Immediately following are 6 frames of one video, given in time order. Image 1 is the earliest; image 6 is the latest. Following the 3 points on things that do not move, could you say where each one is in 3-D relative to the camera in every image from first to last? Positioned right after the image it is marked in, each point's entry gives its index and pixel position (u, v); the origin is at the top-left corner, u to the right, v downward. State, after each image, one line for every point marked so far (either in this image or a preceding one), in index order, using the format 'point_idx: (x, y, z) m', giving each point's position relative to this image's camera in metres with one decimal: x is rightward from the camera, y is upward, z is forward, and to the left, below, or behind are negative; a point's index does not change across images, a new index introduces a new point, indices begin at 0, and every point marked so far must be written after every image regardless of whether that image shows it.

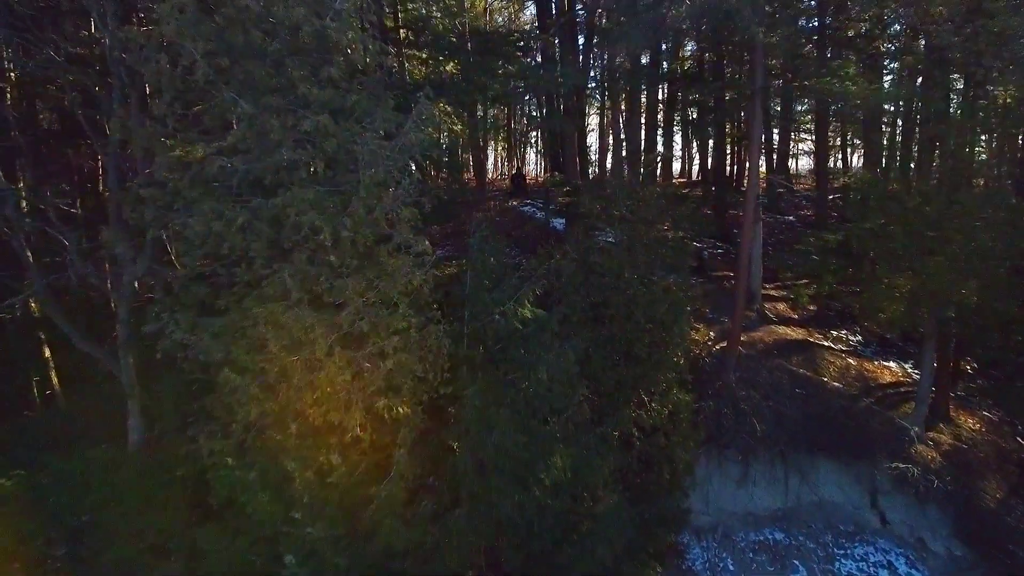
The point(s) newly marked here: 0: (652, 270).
0: (+1.4, +0.2, +9.5) m
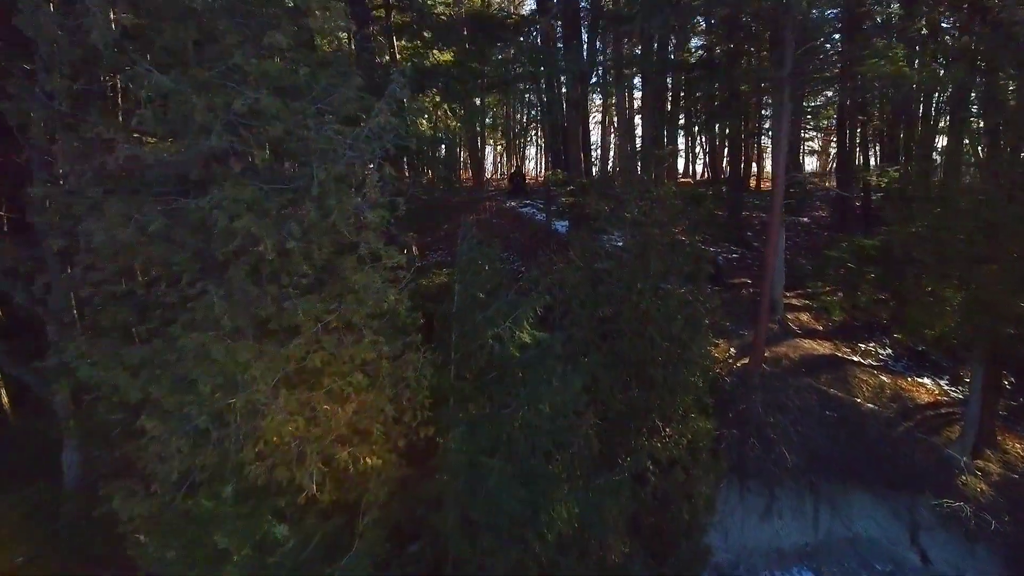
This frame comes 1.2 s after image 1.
0: (+1.3, +0.1, +8.4) m
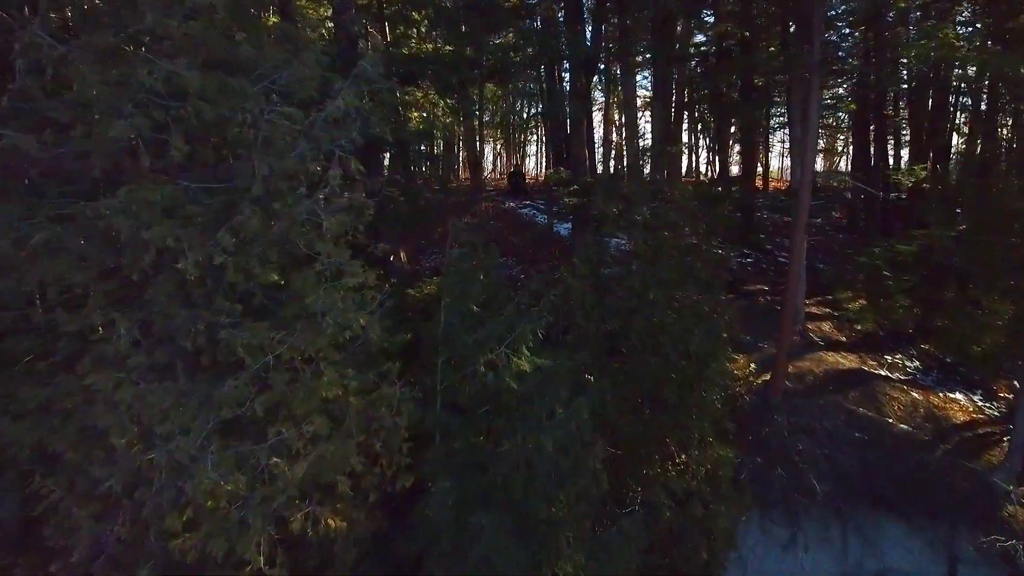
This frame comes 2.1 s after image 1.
0: (+1.3, 0.0, +7.5) m
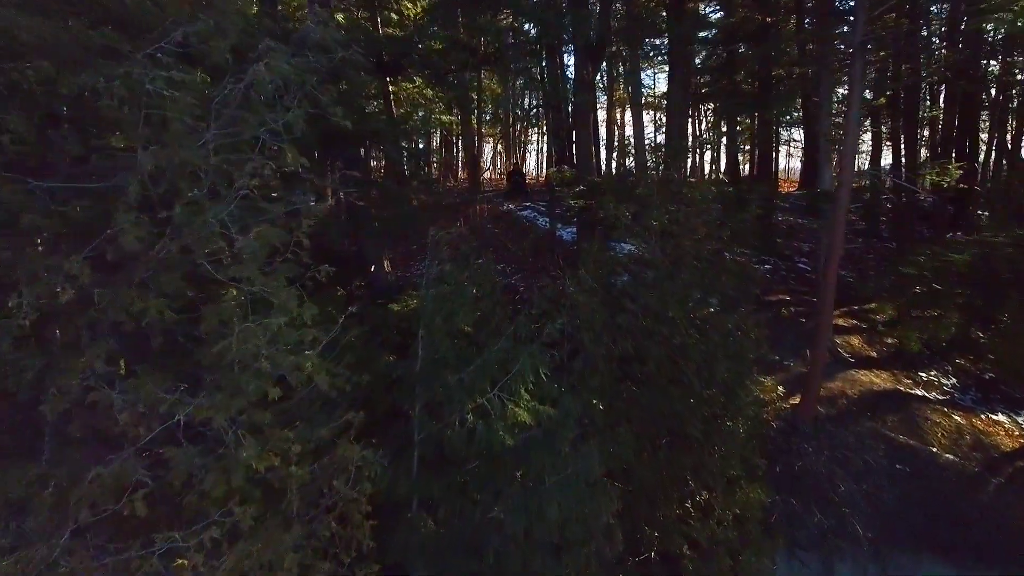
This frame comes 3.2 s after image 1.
0: (+1.3, -0.1, +6.5) m
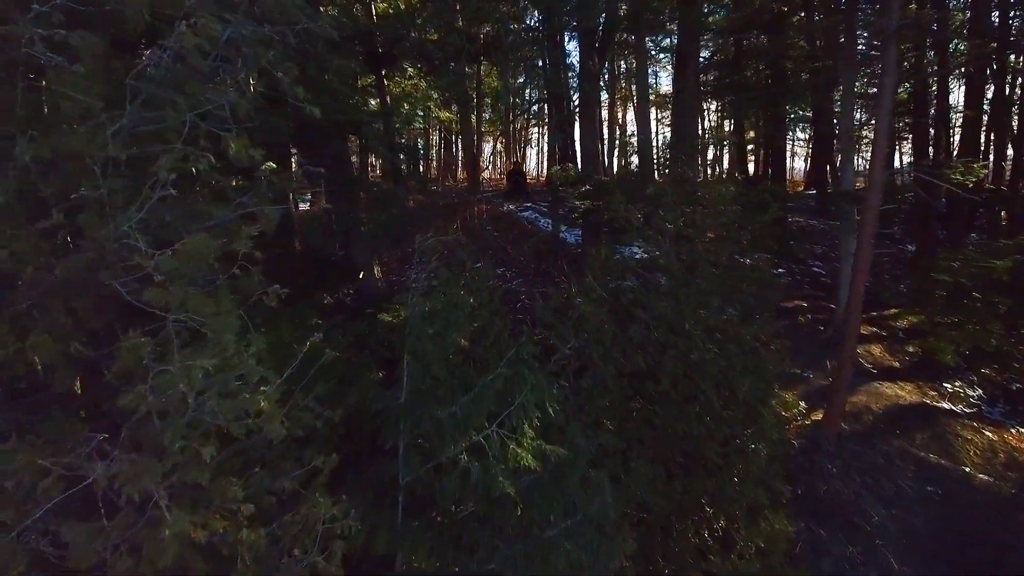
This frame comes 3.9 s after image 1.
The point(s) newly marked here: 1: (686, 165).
0: (+1.3, -0.2, +6.0) m
1: (+1.2, +0.9, +6.6) m
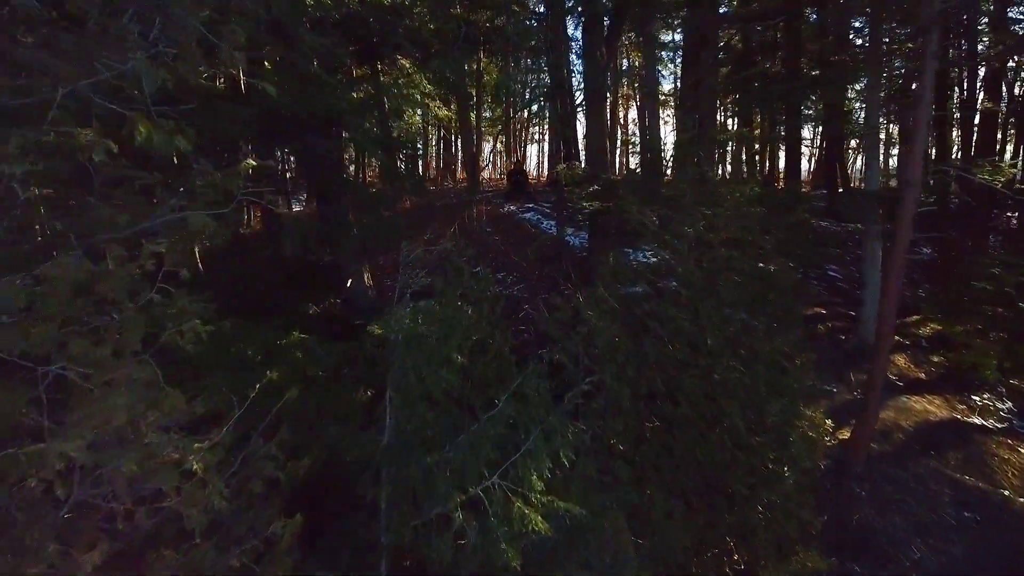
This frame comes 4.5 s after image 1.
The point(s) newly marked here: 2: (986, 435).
0: (+1.3, -0.2, +5.4) m
1: (+1.2, +0.8, +6.0) m
2: (+3.9, -1.2, +7.8) m
